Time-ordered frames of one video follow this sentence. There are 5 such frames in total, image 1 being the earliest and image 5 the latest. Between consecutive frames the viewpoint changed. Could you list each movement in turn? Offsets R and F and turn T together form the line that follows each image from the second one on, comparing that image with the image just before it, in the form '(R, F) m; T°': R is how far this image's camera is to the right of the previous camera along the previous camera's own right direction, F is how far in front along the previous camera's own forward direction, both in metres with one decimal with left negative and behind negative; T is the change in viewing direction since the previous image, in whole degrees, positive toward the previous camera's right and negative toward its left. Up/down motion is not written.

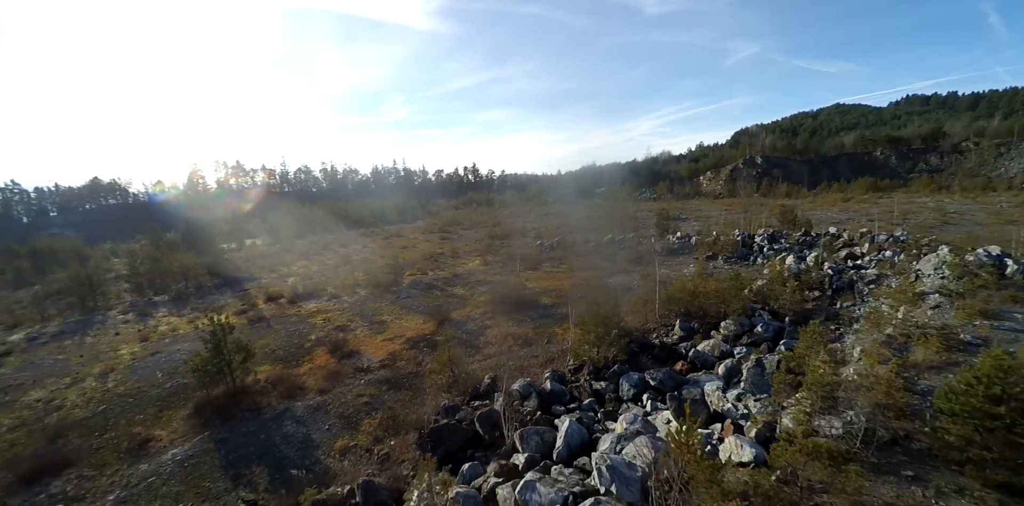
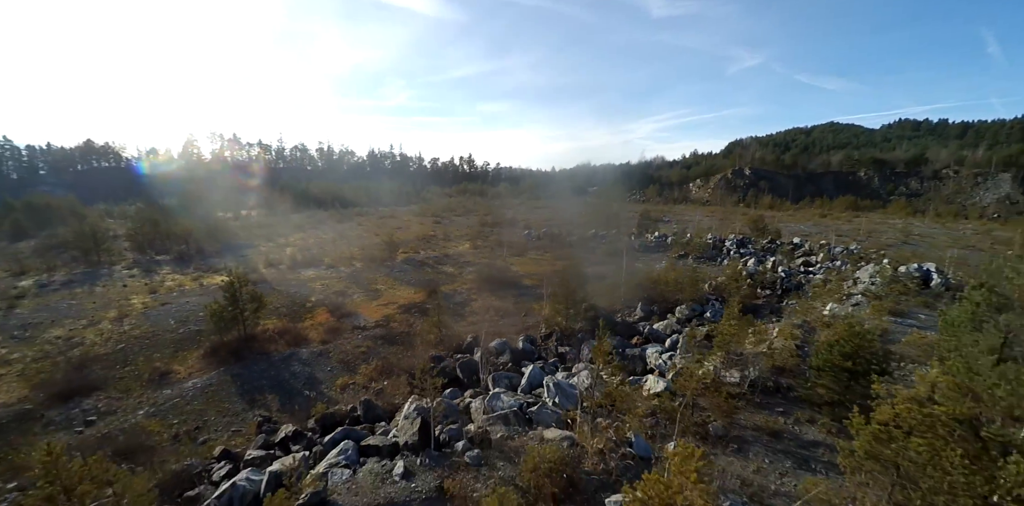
(+0.2, -2.0) m; +1°
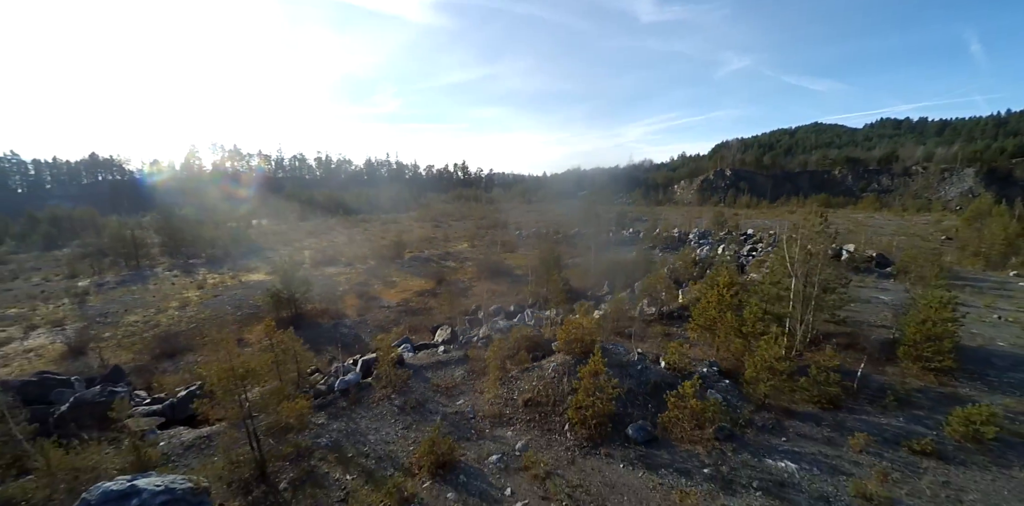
(+0.1, -4.6) m; +1°
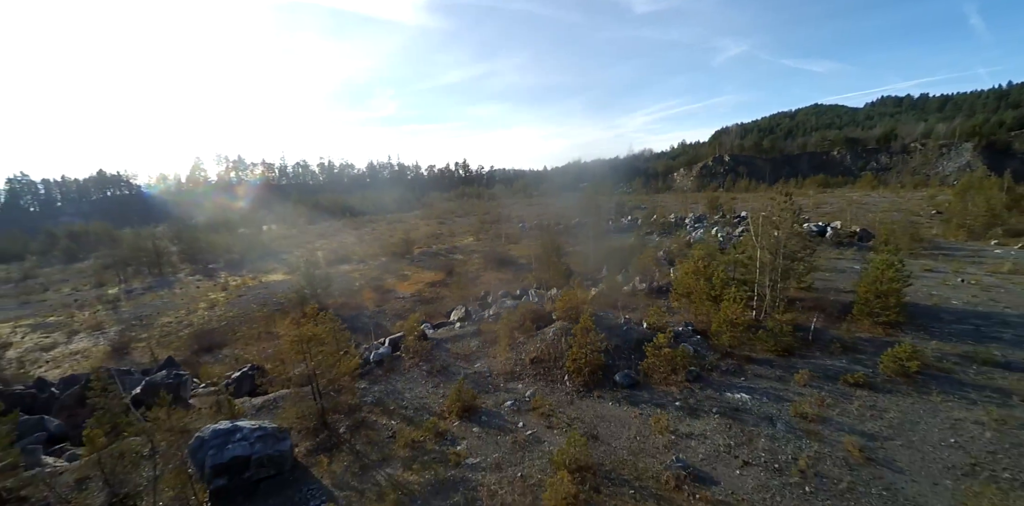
(0.0, -1.6) m; -1°
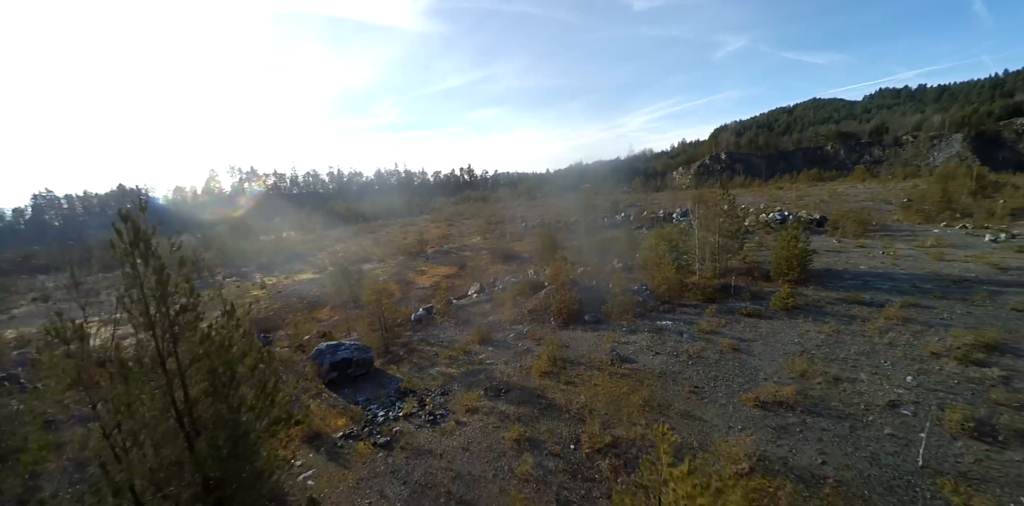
(+0.2, -3.9) m; -1°
